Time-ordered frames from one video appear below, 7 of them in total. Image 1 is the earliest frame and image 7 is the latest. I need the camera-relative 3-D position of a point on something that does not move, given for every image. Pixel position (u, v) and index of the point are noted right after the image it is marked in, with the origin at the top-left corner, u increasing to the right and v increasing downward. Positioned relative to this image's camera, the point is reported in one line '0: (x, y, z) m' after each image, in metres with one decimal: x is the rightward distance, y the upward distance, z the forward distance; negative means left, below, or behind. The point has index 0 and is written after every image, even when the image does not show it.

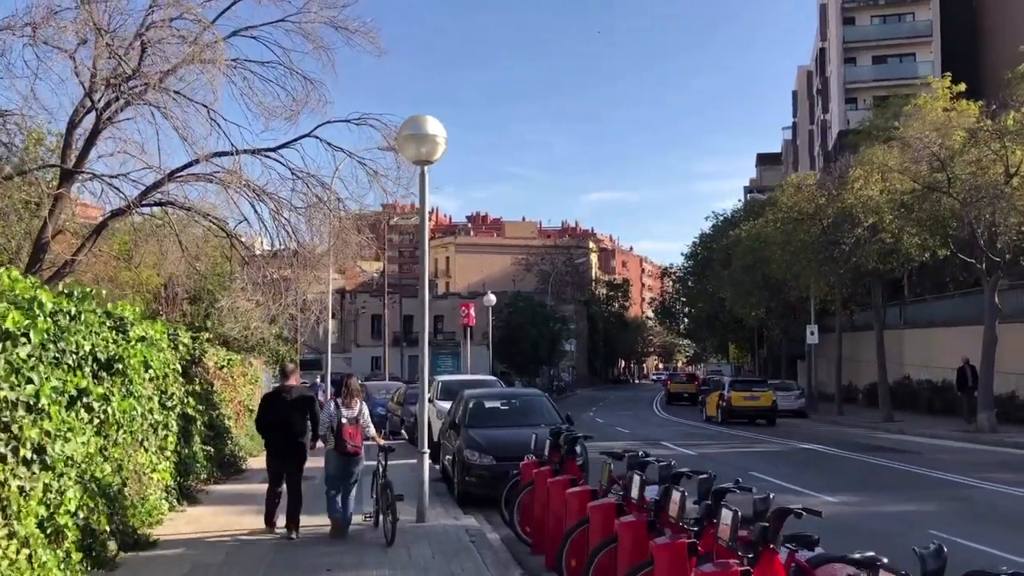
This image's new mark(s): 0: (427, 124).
0: (-0.8, +1.5, +8.3) m
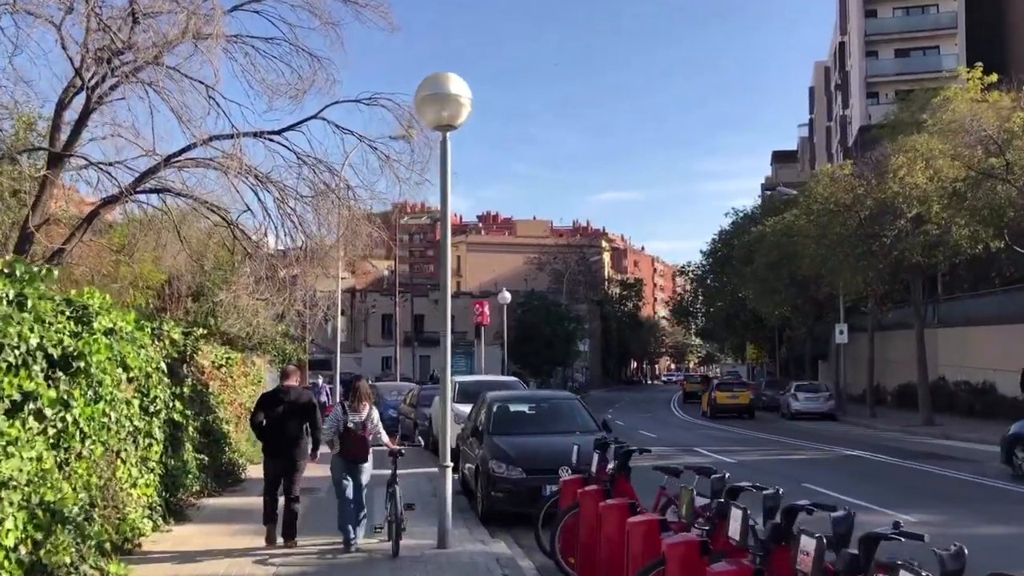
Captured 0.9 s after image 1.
0: (-0.5, +1.6, +7.1) m
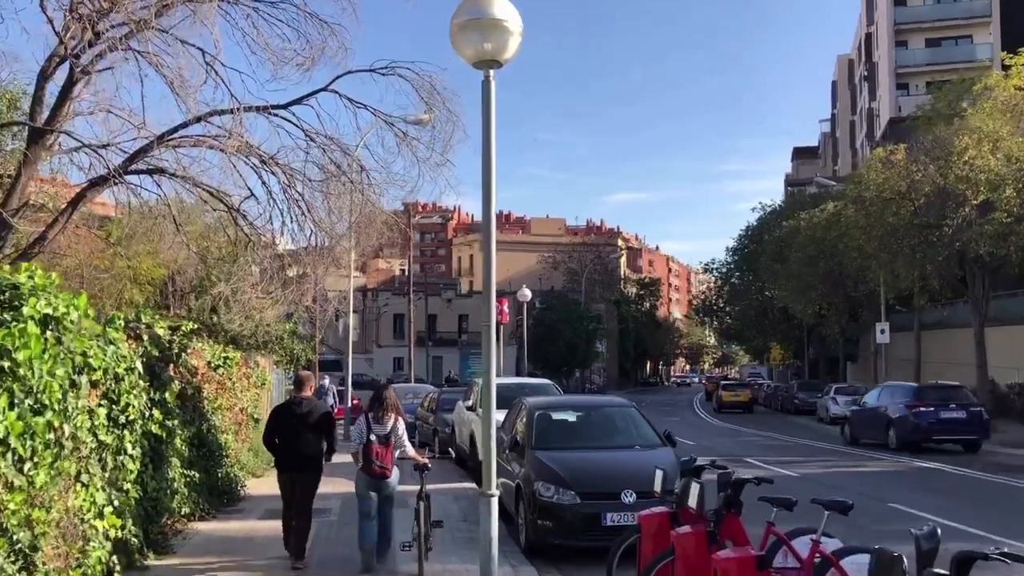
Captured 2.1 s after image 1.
0: (-0.1, +1.8, +5.6) m
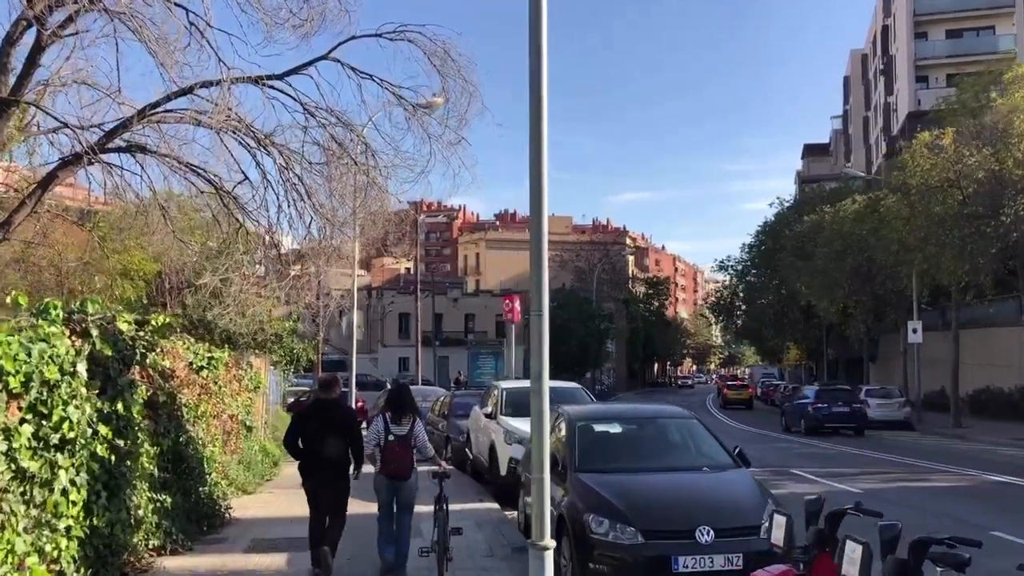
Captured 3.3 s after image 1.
0: (+0.2, +1.9, +4.1) m
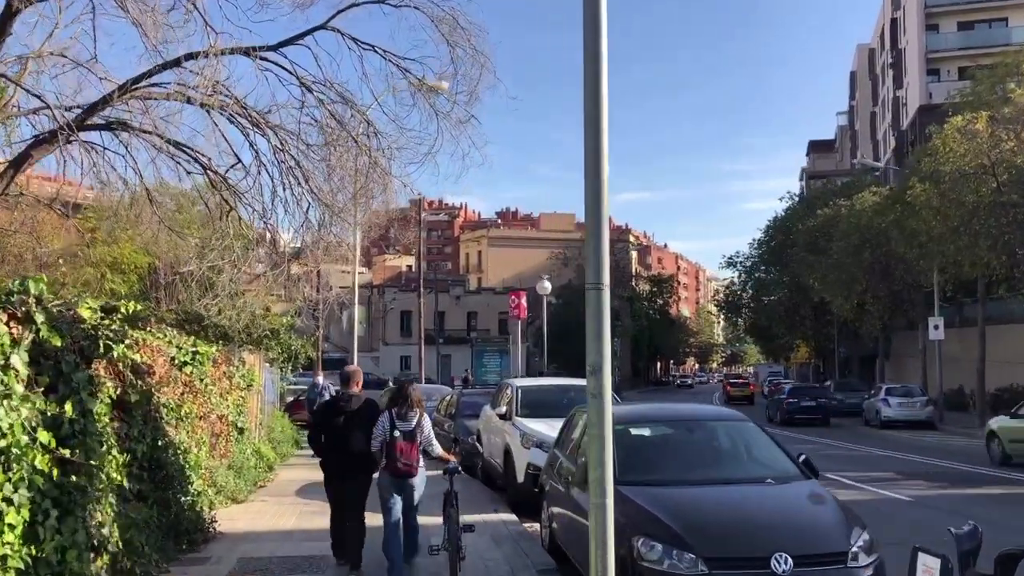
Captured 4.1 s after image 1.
0: (+0.3, +2.0, +3.2) m
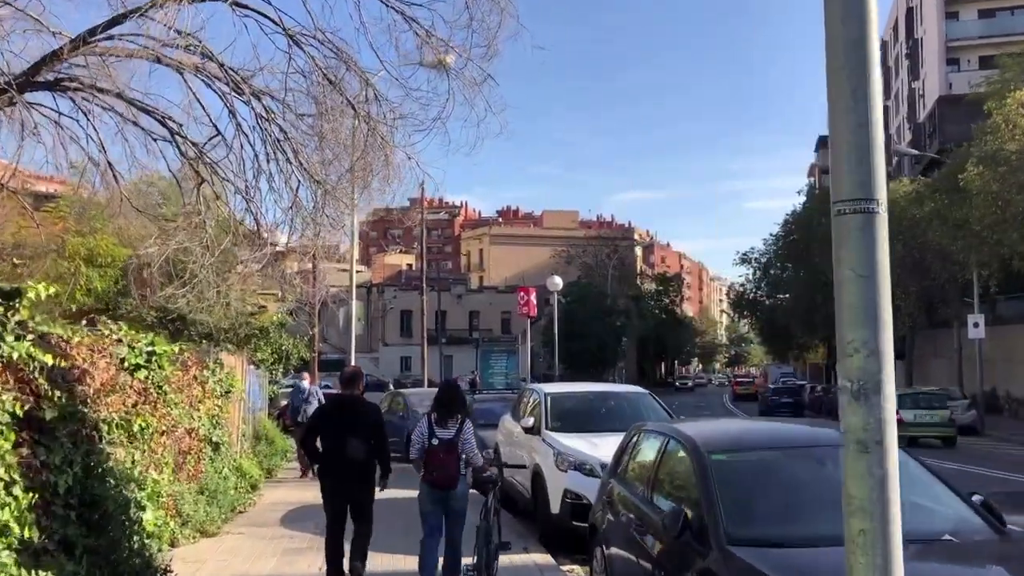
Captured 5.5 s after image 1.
0: (+0.6, +2.1, +1.5) m
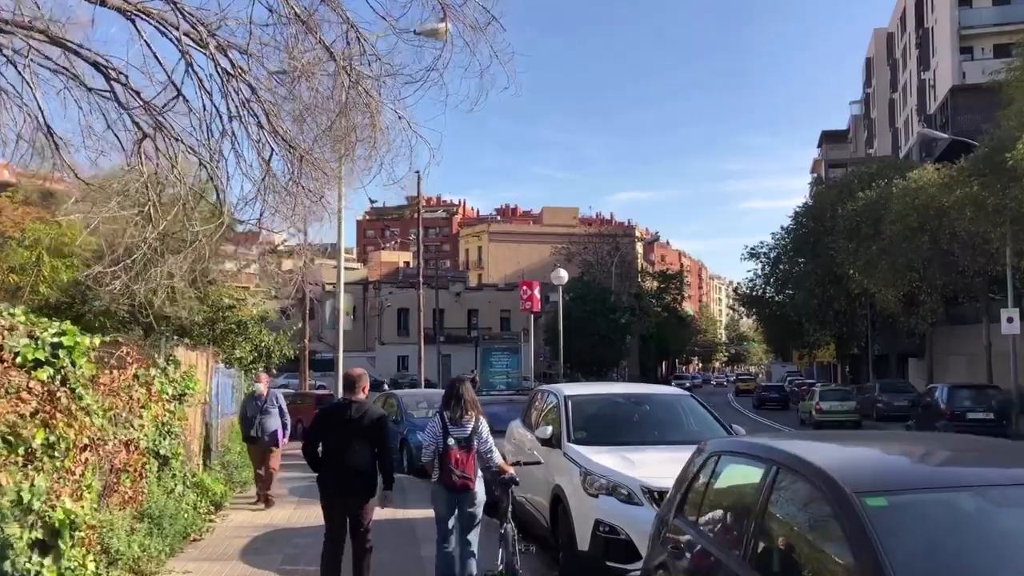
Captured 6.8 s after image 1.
0: (+0.7, +2.3, -0.1) m
